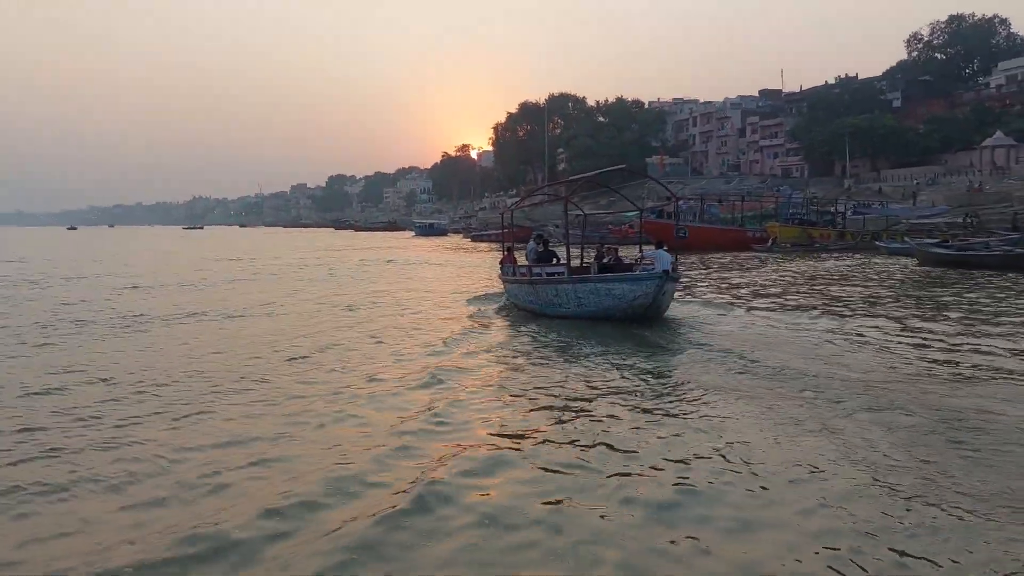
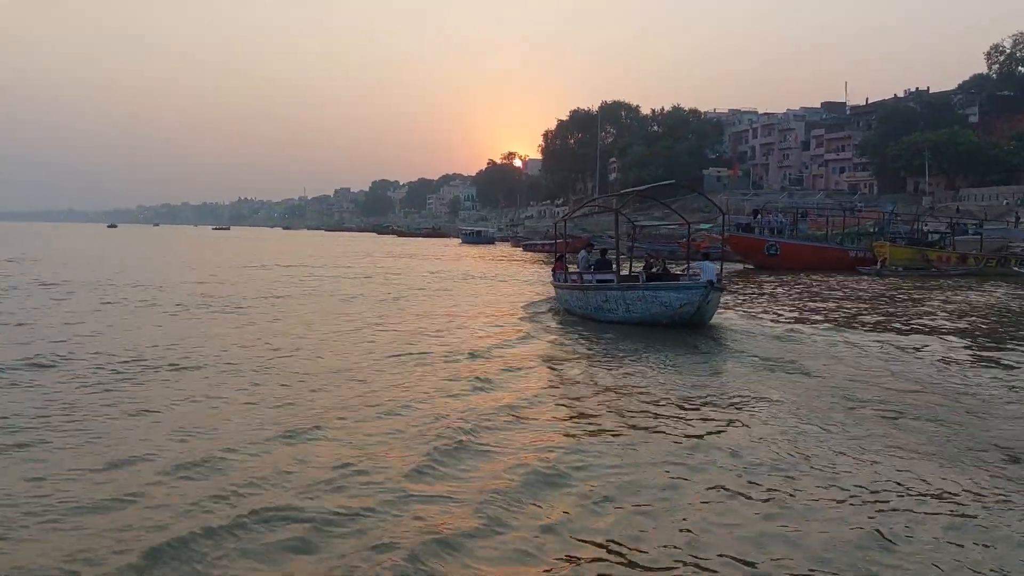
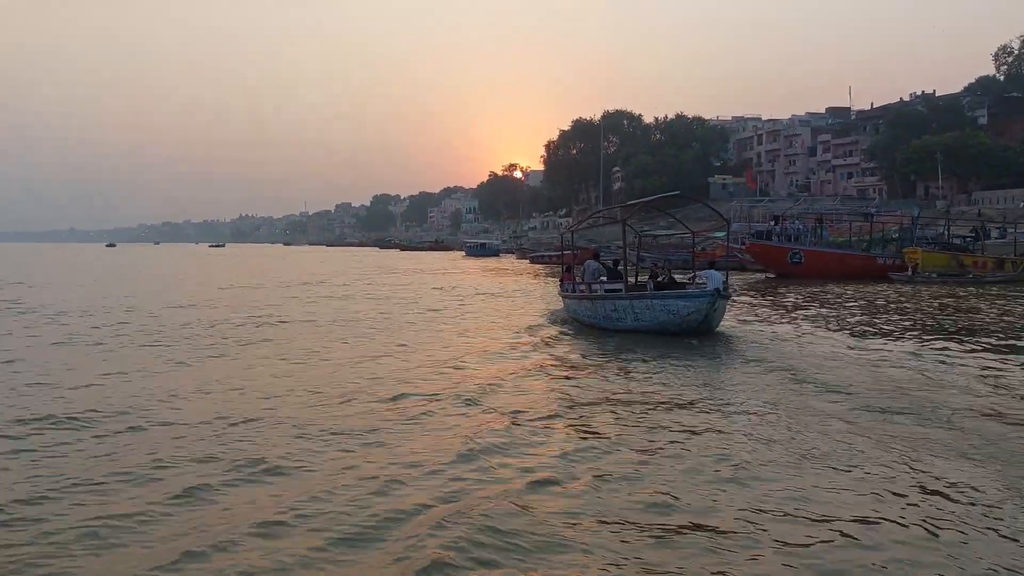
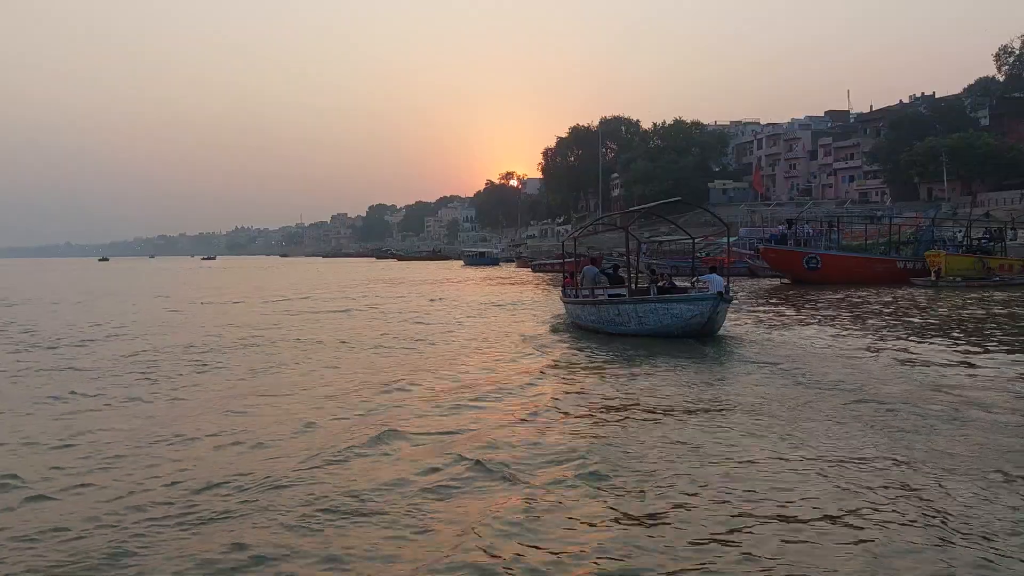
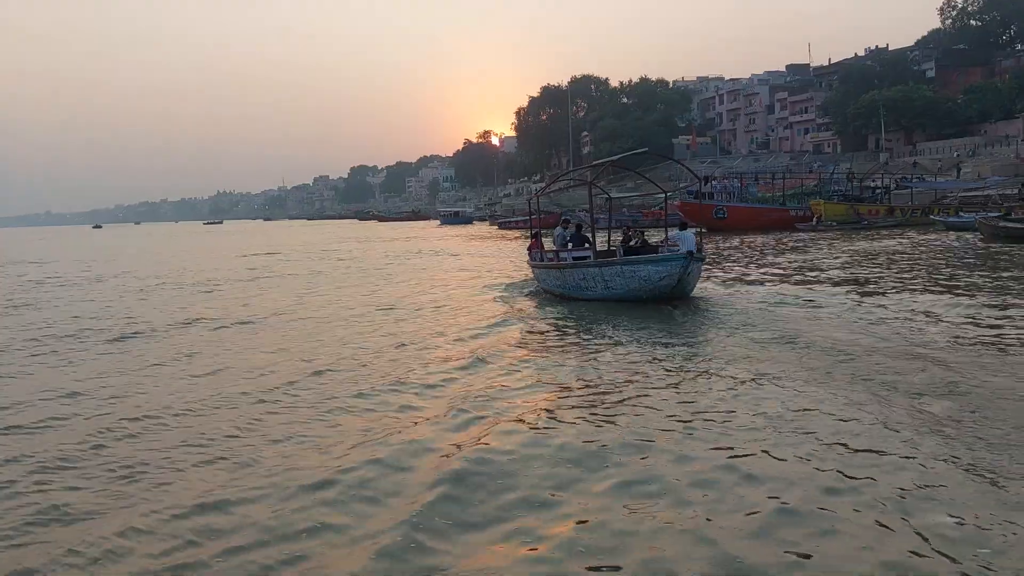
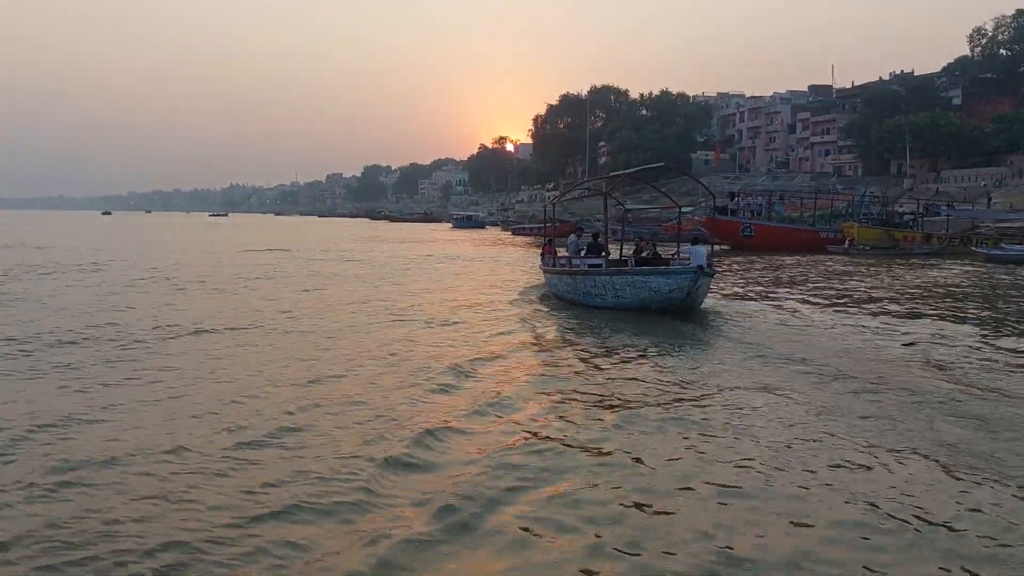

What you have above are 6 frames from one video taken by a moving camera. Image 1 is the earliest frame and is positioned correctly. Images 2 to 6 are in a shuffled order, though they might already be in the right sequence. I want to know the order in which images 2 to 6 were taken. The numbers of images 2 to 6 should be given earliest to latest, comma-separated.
5, 6, 2, 3, 4
